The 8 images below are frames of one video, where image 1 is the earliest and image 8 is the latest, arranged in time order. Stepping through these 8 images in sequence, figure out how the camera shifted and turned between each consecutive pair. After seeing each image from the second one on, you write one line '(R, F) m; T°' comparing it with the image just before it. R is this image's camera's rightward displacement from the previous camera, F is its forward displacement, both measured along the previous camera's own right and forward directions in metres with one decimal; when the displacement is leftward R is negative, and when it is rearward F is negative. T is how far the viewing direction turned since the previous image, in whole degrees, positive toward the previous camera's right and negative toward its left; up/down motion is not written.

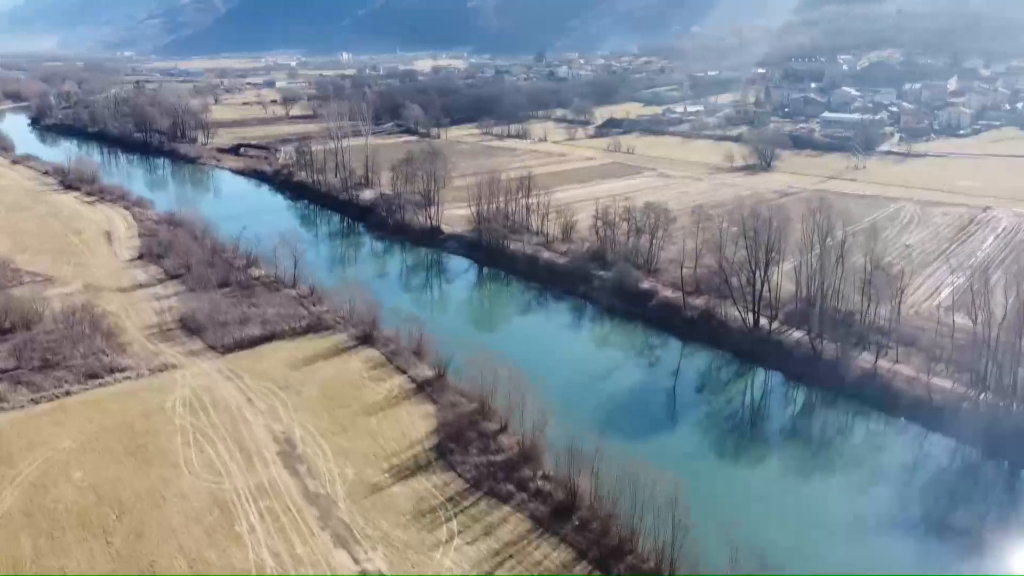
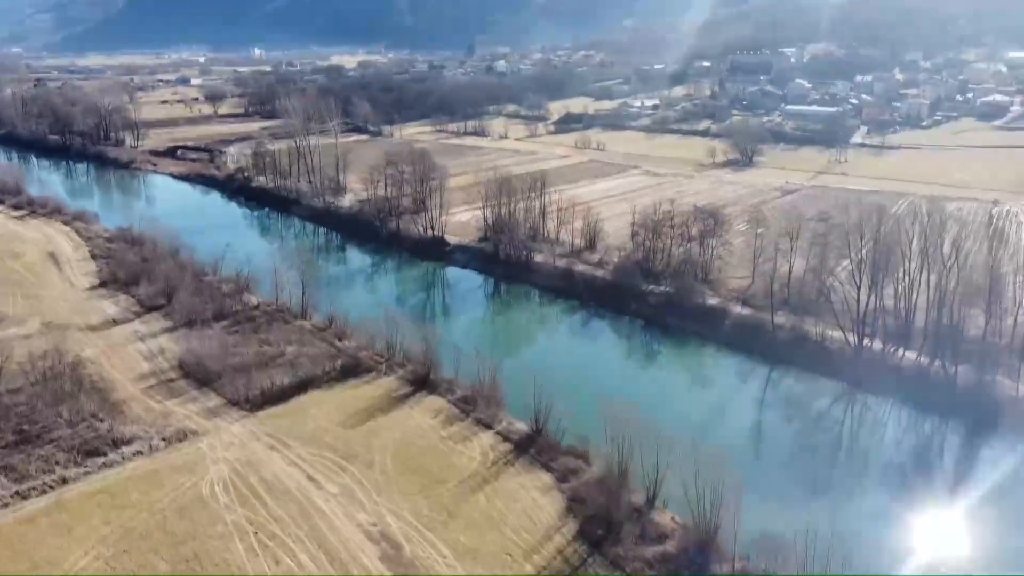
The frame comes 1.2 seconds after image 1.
(-4.6, +4.5) m; +6°
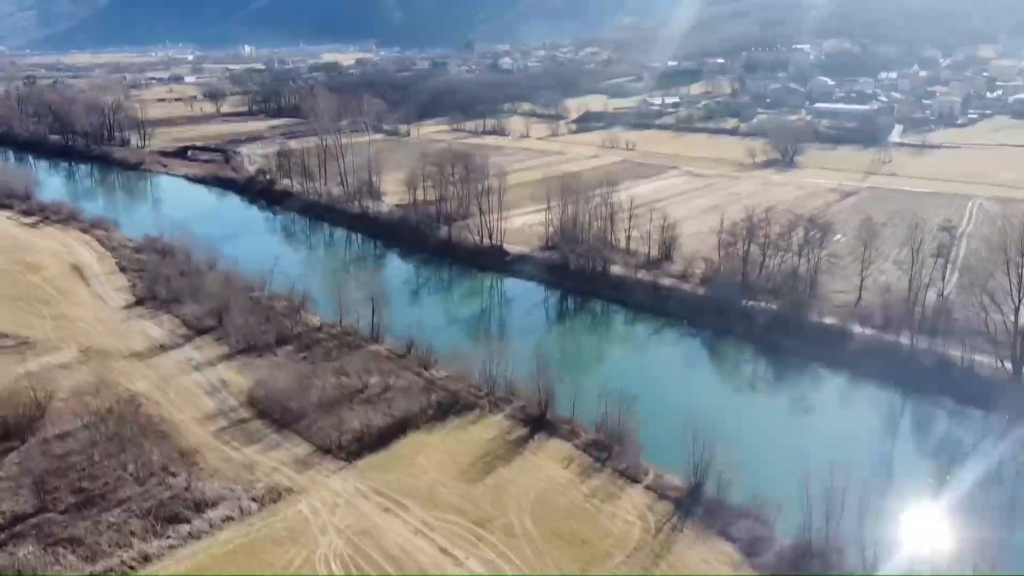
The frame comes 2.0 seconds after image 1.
(-3.4, +3.0) m; +1°
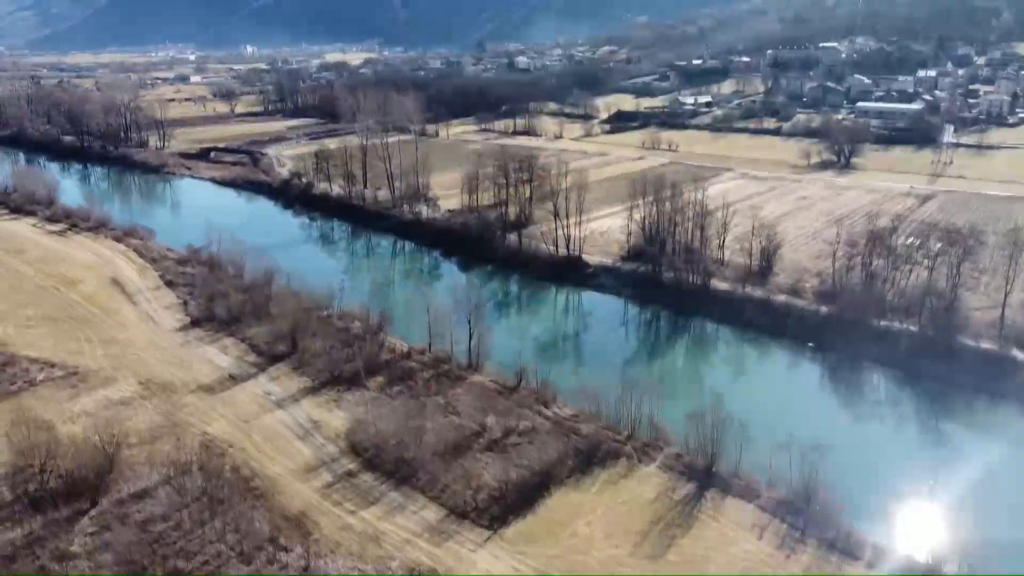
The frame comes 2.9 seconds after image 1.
(-3.2, +3.1) m; 0°
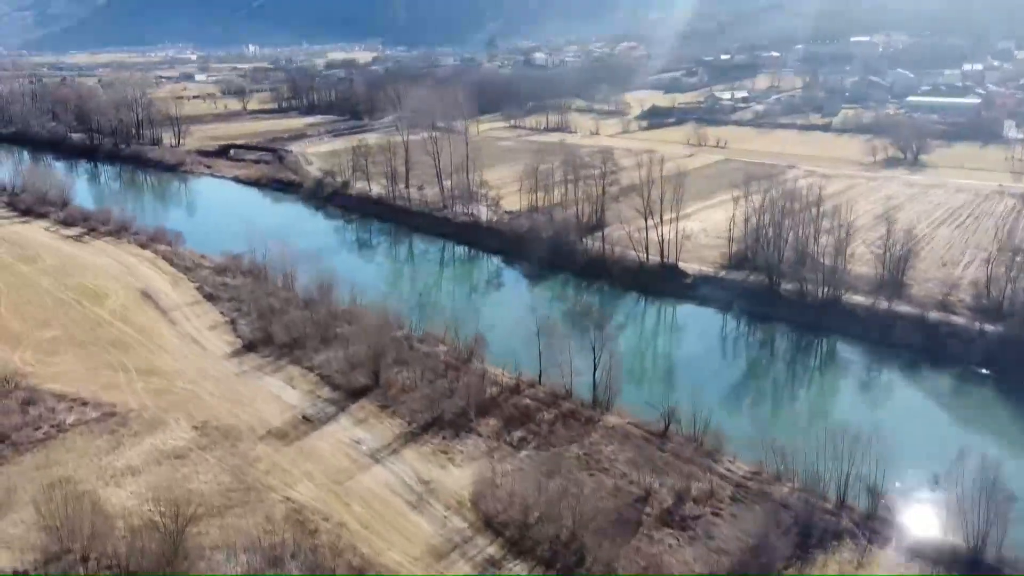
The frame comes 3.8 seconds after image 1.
(-3.0, +4.0) m; 0°
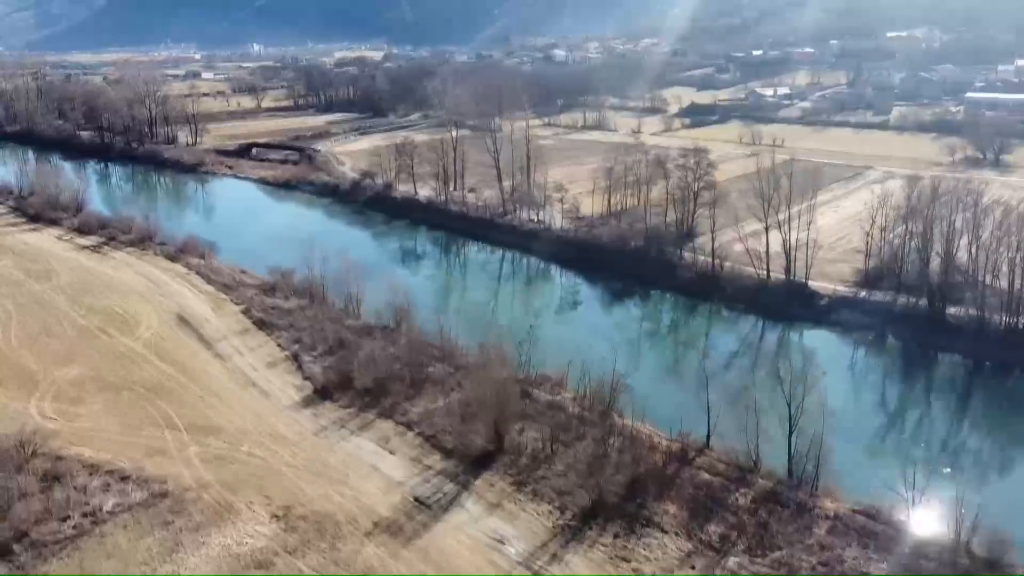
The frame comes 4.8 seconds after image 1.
(-2.9, +4.2) m; 0°
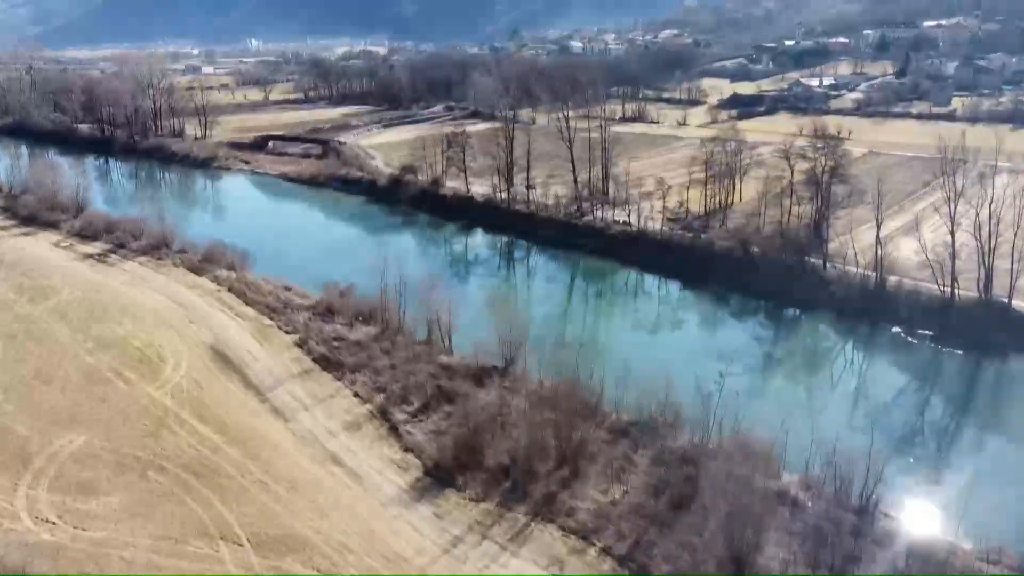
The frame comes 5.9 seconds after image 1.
(-2.9, +5.1) m; 0°
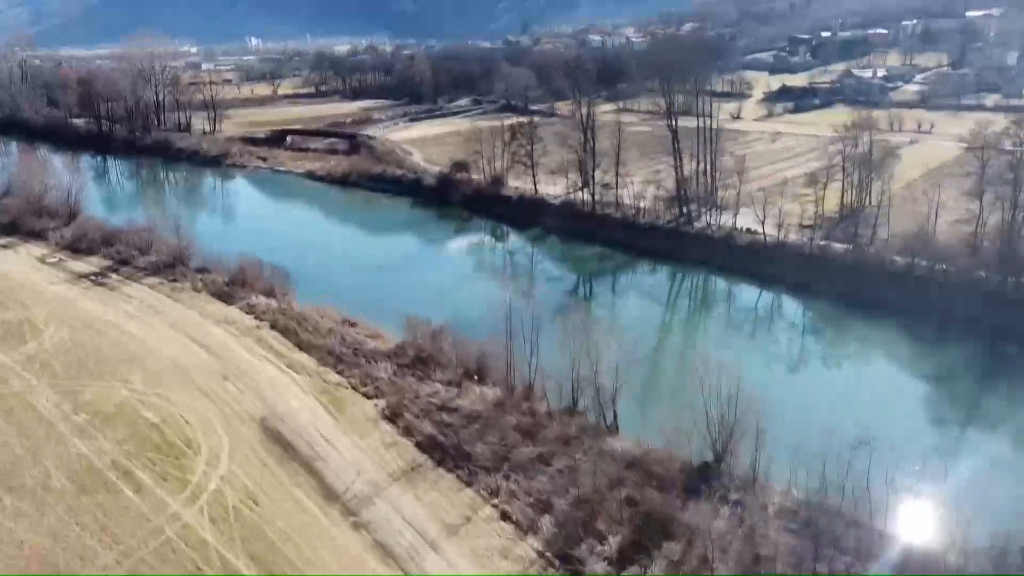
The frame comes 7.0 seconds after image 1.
(-2.7, +5.4) m; 0°
